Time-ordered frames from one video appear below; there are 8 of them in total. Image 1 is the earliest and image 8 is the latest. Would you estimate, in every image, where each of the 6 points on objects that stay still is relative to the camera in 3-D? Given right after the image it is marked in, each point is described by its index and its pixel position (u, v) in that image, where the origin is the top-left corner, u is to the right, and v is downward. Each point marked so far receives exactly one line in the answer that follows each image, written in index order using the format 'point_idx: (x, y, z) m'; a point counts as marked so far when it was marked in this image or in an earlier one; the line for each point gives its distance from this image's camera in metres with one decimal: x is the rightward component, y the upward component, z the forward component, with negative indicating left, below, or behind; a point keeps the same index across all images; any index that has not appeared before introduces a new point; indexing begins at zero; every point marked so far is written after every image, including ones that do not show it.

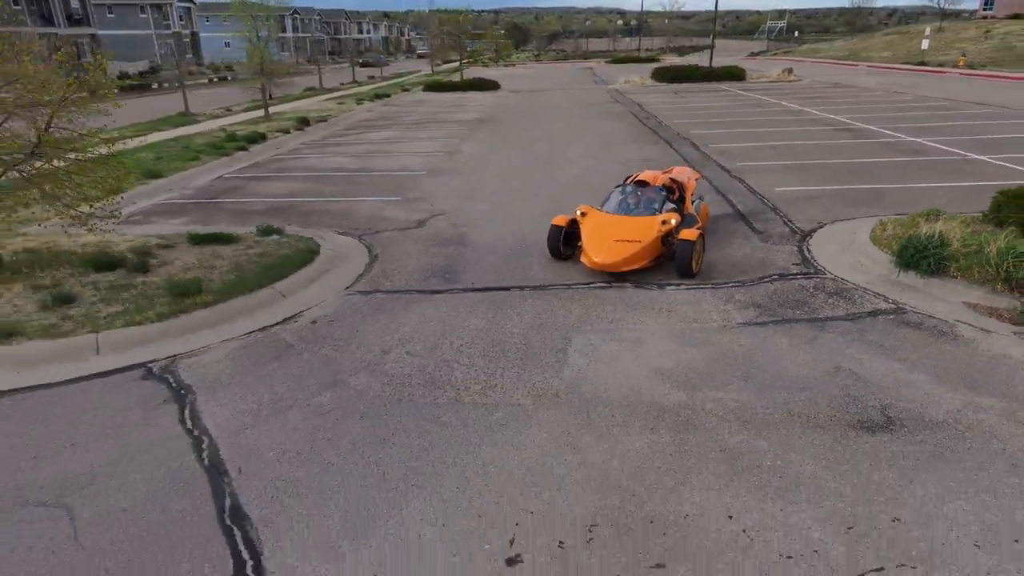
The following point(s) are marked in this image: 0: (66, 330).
0: (-3.7, -0.4, +5.3) m
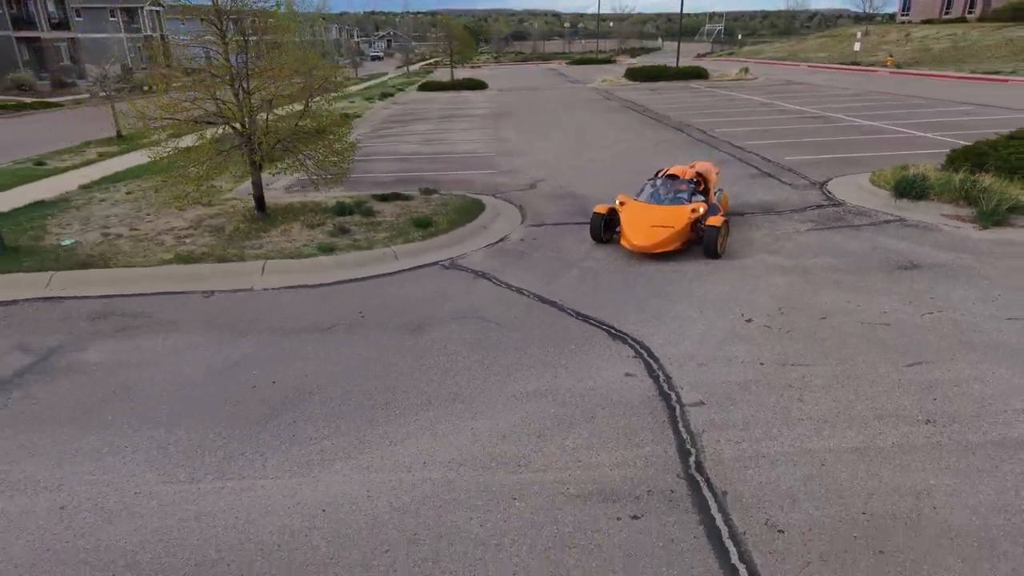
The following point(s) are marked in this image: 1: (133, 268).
0: (-1.8, +0.5, +7.7) m
1: (-4.3, +0.2, +7.2) m
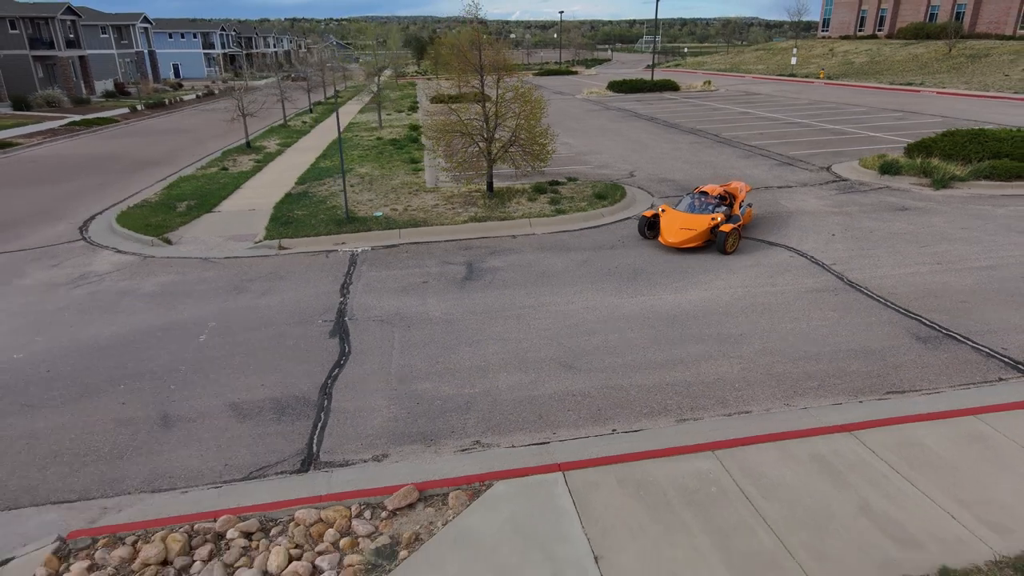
0: (+1.3, +1.5, +12.2) m
1: (-1.1, +1.1, +11.6) m
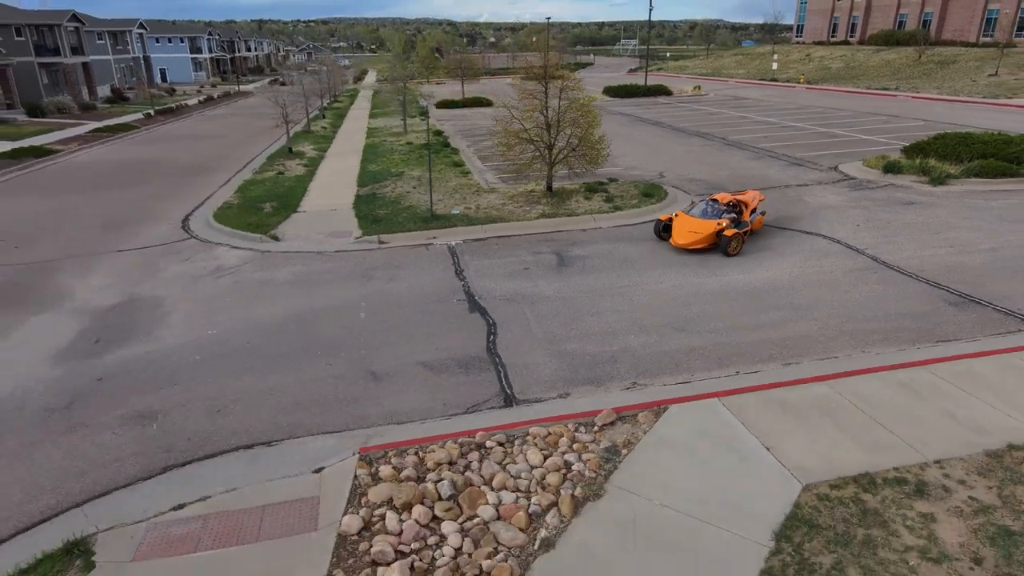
0: (+2.6, +1.8, +13.9) m
1: (+0.3, +1.4, +13.1) m
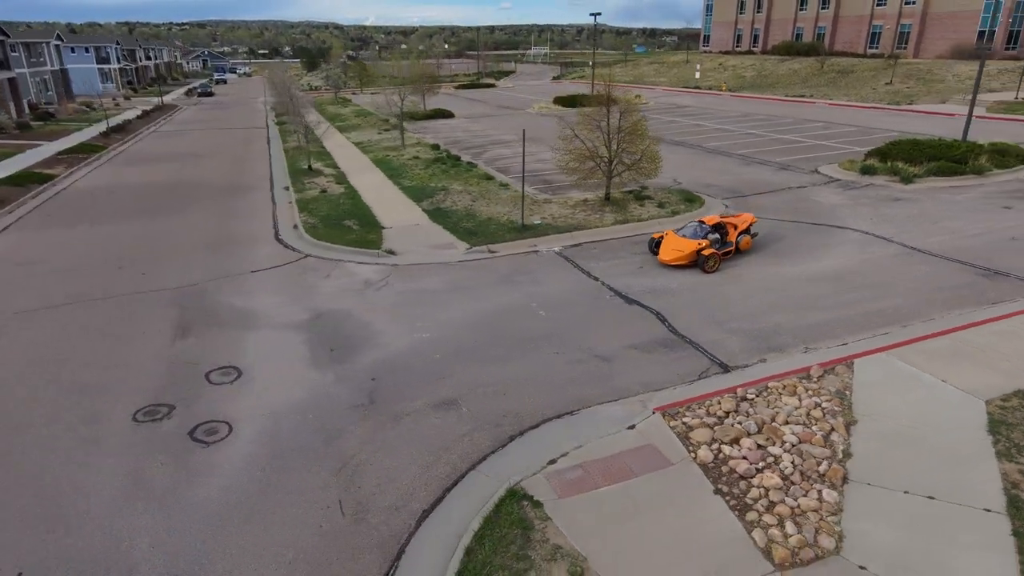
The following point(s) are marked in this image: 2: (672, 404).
0: (+4.4, +2.0, +16.3) m
1: (+2.2, +1.4, +15.2) m
2: (+2.0, -1.5, +8.0) m
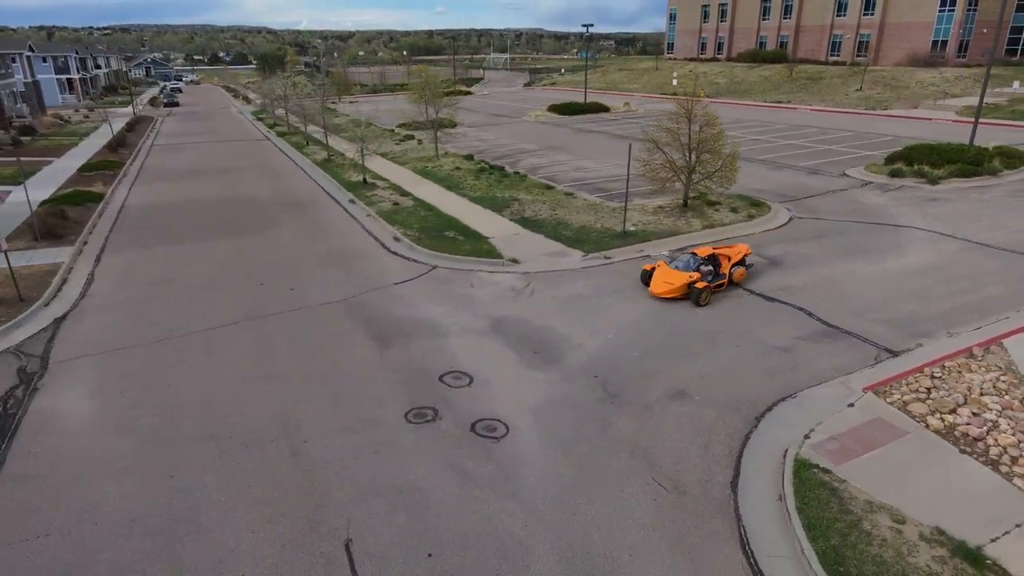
0: (+6.8, +2.0, +17.8) m
1: (+4.8, +1.4, +16.5) m
2: (+5.3, -1.4, +9.4) m
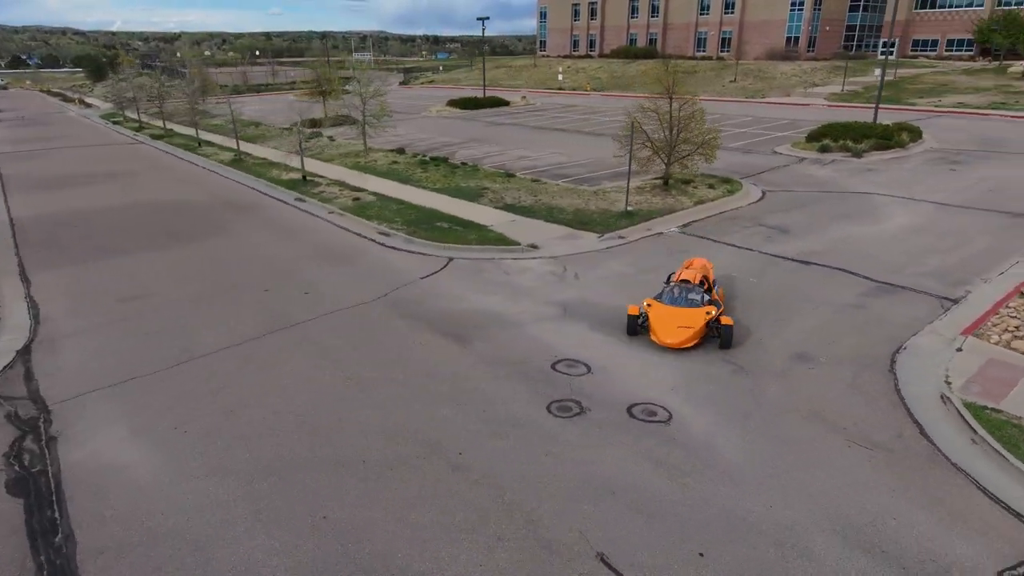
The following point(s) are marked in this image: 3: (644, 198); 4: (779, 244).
0: (+6.4, +2.8, +18.4) m
1: (+4.7, +2.1, +16.6) m
2: (+7.0, -0.6, +9.8) m
3: (+3.6, +2.5, +17.7) m
4: (+5.9, +1.0, +14.1) m
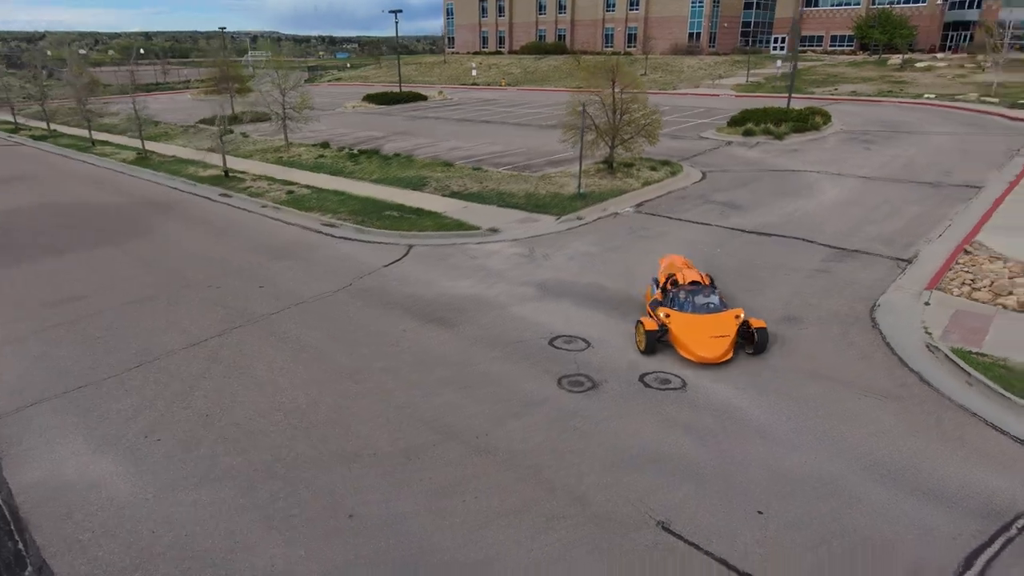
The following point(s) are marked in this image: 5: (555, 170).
0: (+4.8, +3.4, +18.7) m
1: (+3.4, +2.6, +16.8) m
2: (+6.7, +0.1, +10.3) m
3: (+2.2, +2.9, +17.6) m
4: (+5.0, +1.6, +14.4) m
5: (+1.2, +3.5, +19.0) m
